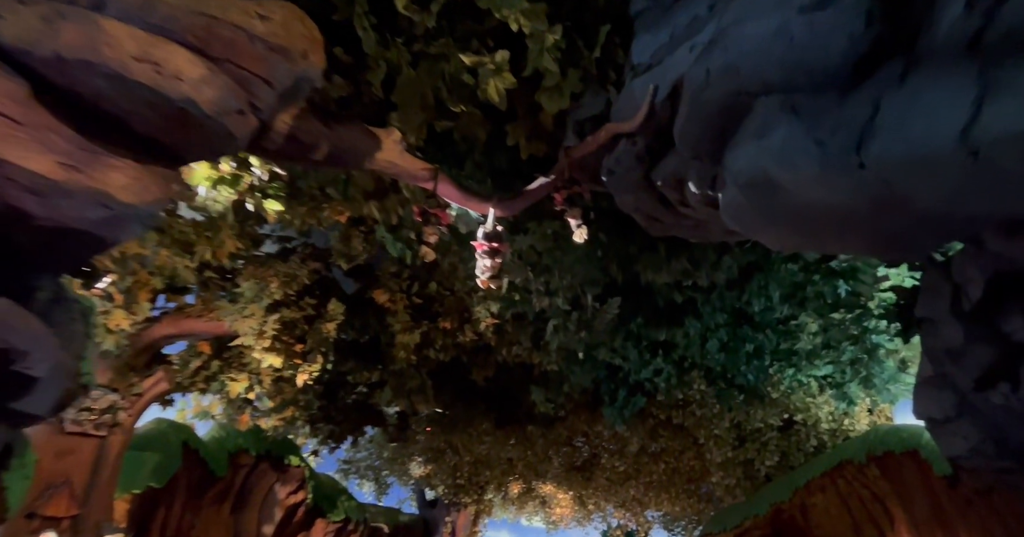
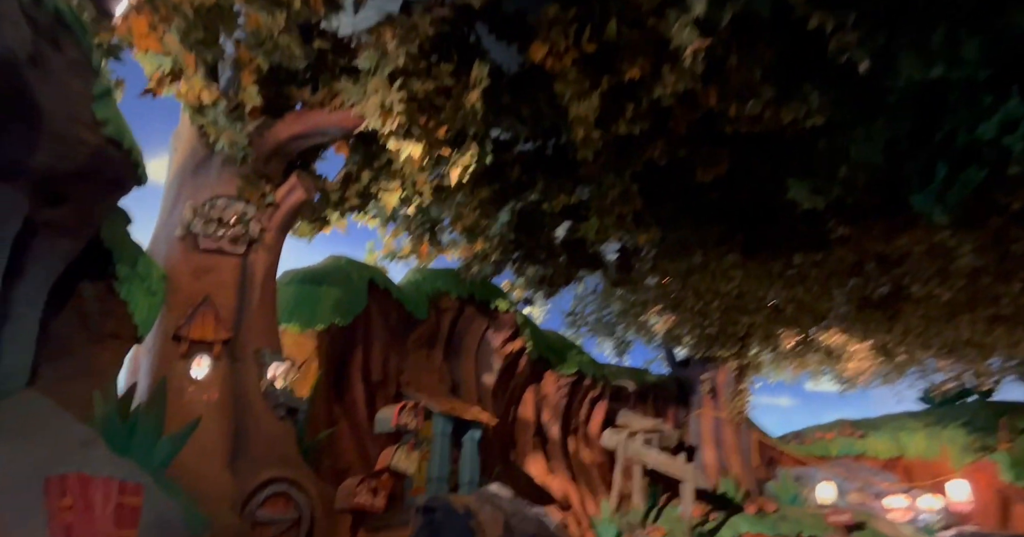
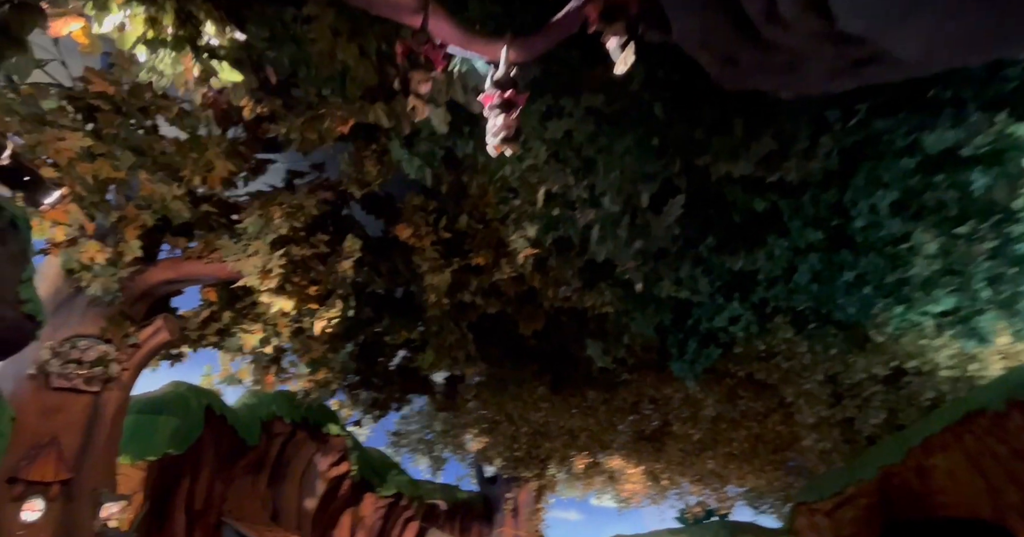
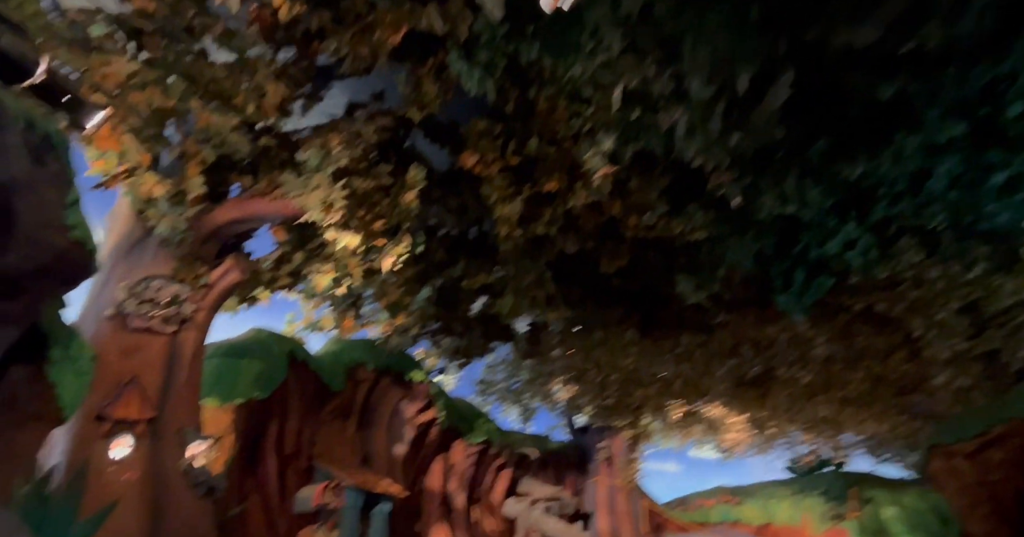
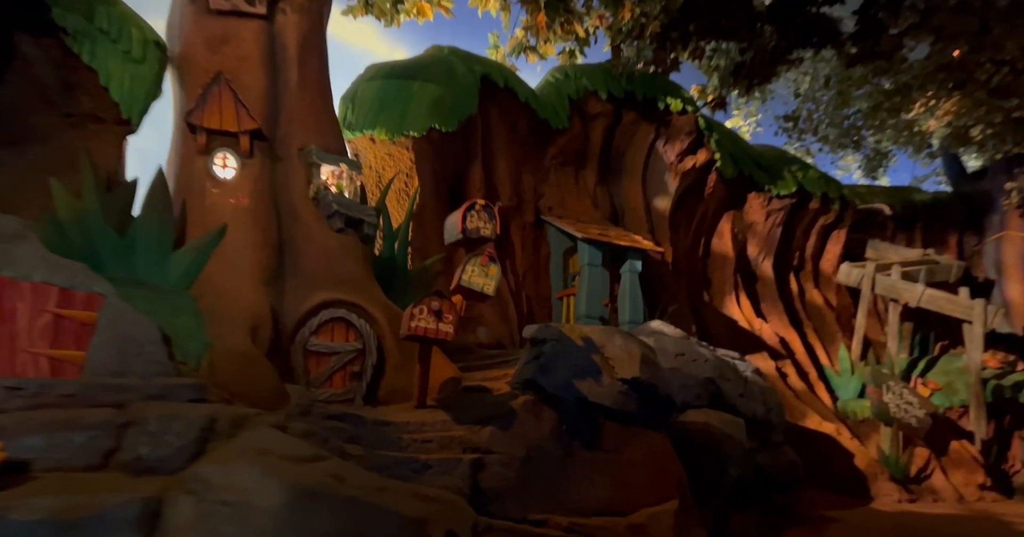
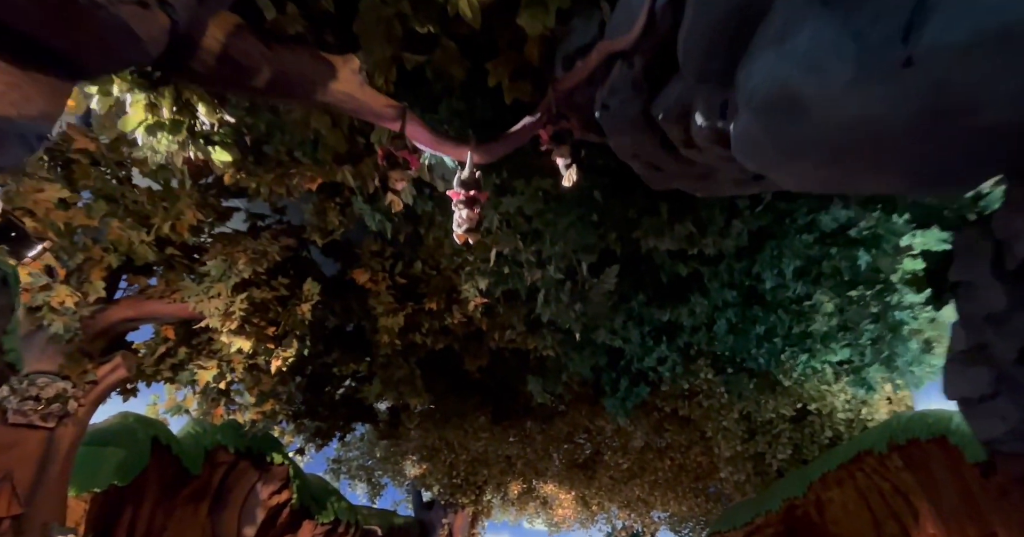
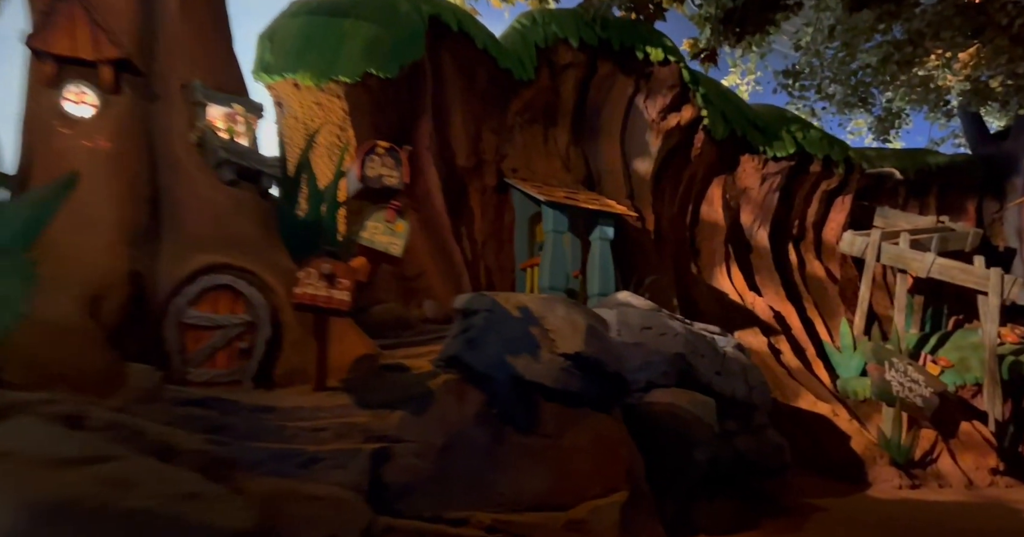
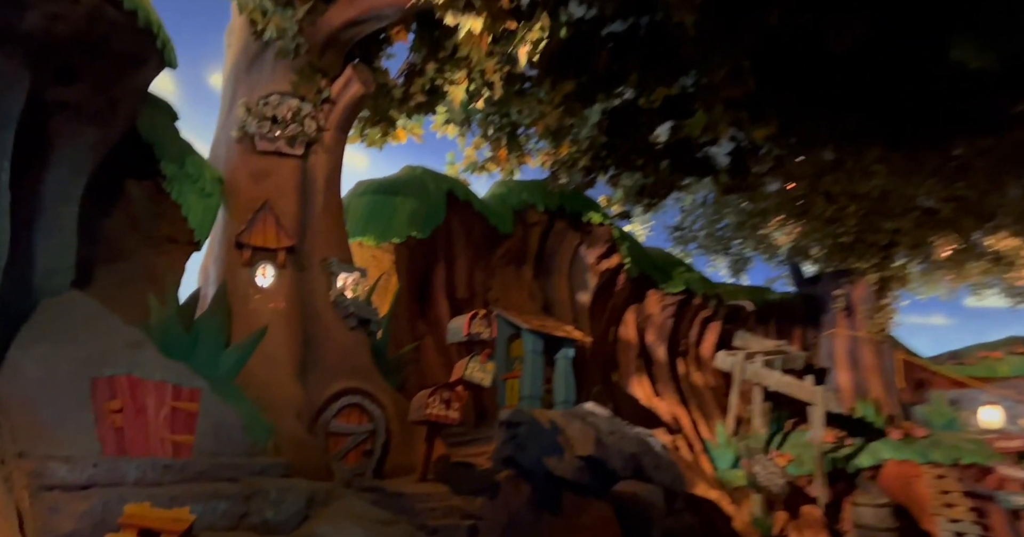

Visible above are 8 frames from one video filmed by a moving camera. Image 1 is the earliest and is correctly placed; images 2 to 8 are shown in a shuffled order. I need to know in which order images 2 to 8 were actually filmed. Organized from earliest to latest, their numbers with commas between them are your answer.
6, 3, 4, 2, 8, 5, 7
